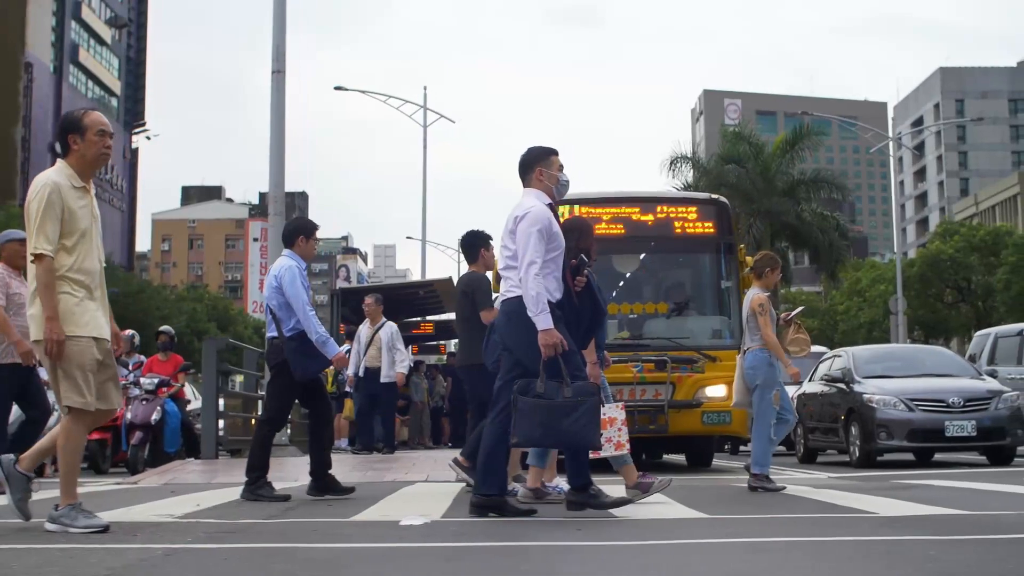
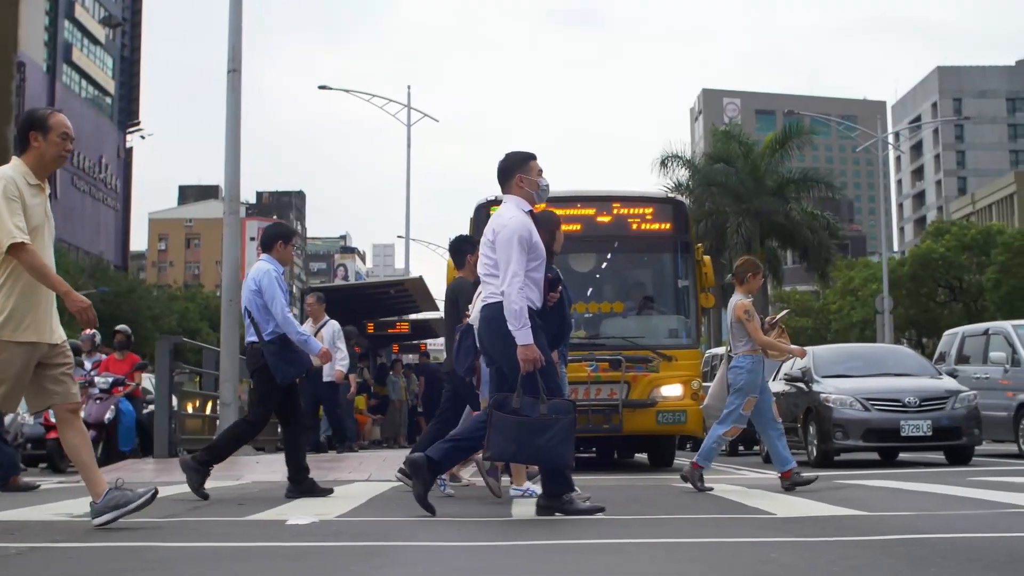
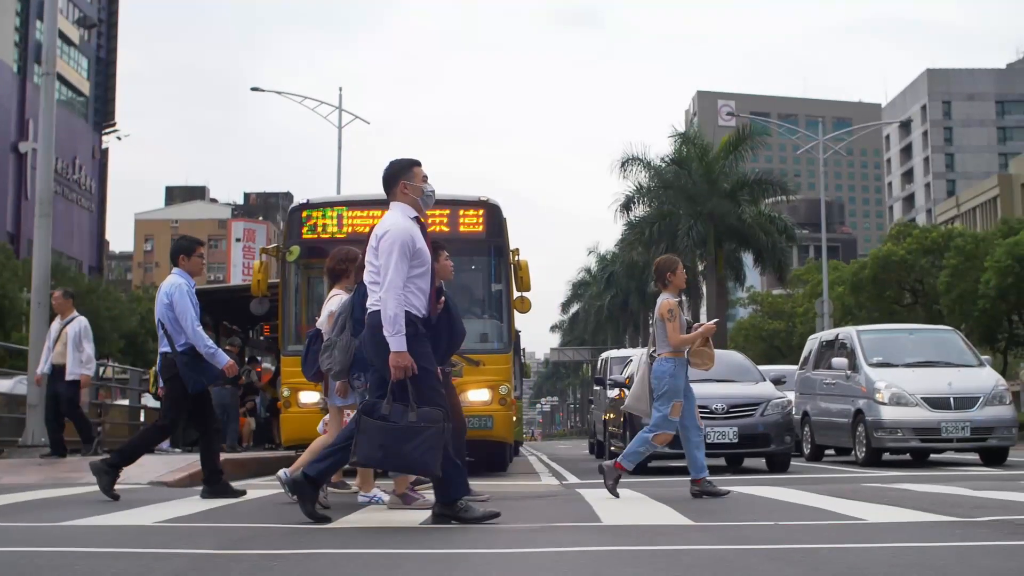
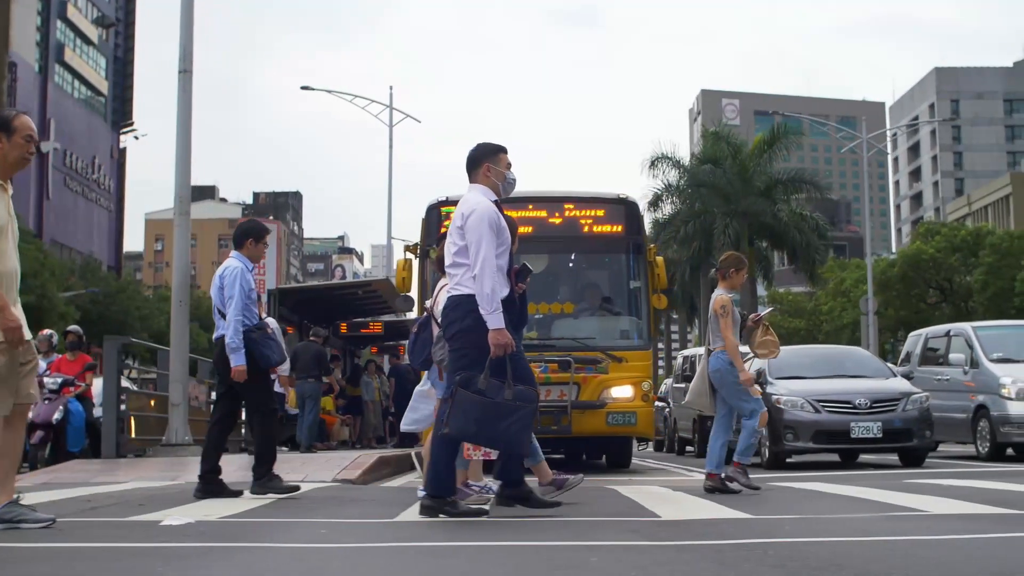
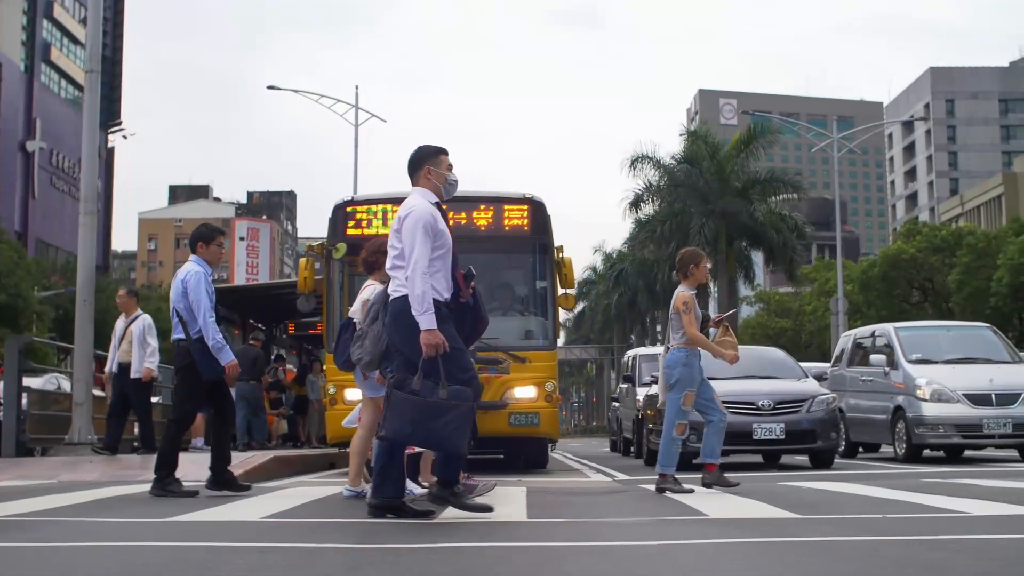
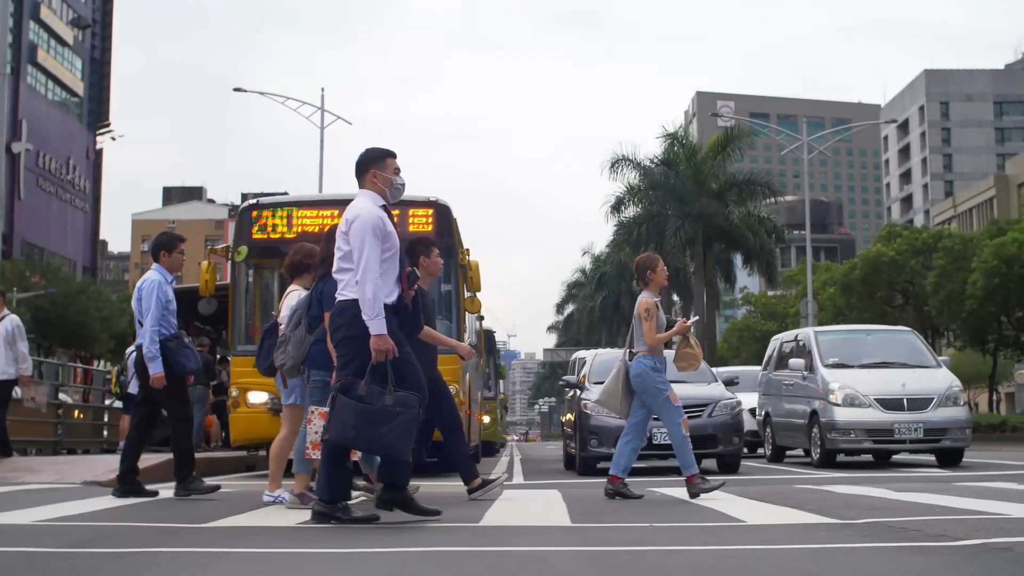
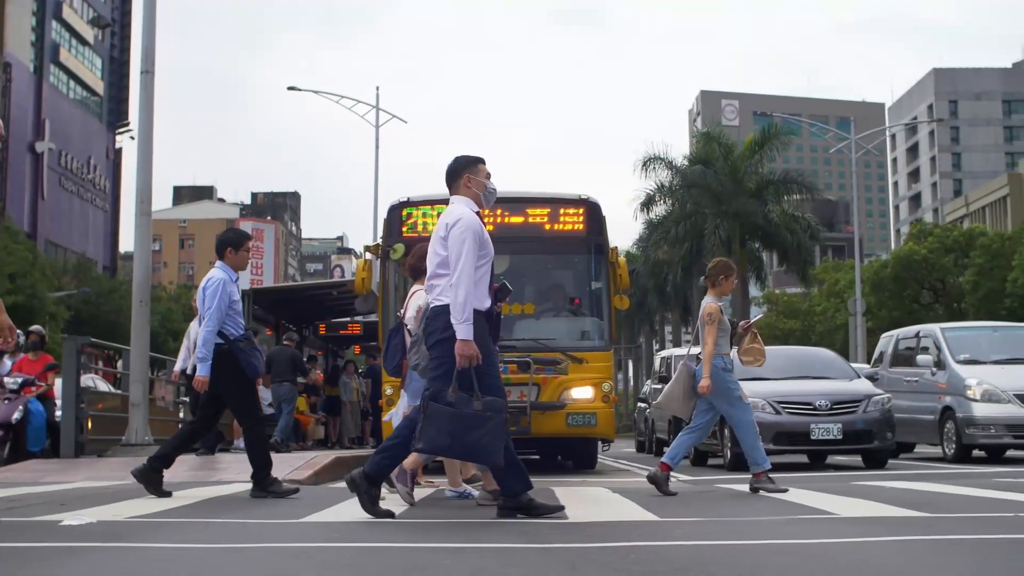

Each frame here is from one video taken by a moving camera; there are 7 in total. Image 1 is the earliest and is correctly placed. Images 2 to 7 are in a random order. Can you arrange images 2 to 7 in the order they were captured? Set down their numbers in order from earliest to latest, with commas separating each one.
2, 4, 7, 5, 3, 6
